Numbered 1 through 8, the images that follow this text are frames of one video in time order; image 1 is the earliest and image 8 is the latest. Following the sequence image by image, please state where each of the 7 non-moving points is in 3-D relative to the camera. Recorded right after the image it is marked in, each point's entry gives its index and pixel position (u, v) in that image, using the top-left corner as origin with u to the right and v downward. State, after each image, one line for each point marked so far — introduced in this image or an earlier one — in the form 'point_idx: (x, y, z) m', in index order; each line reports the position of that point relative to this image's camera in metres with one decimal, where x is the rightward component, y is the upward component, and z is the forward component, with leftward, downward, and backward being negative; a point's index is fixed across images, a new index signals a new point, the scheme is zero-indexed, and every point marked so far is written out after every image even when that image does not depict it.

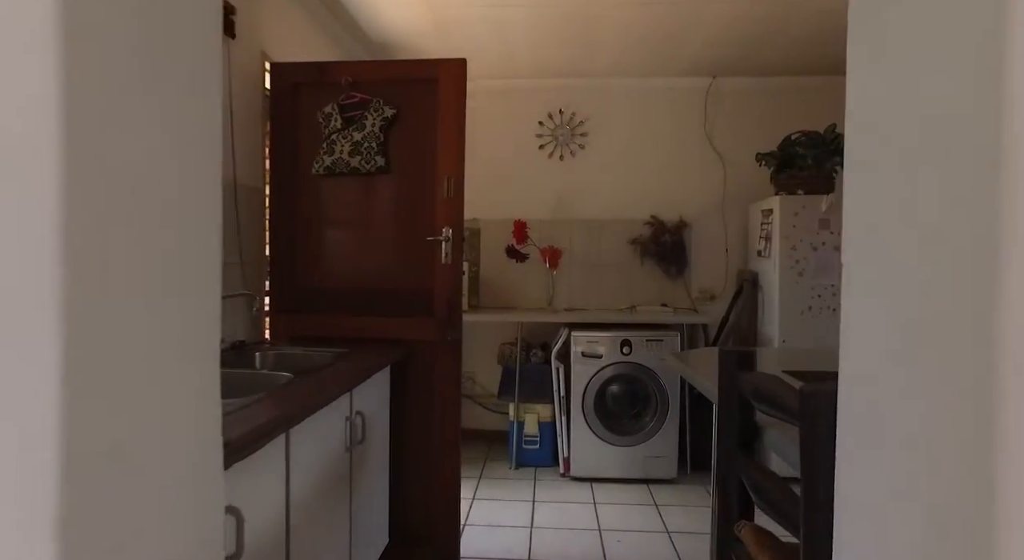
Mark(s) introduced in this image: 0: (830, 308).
0: (+1.7, -0.1, +3.2) m
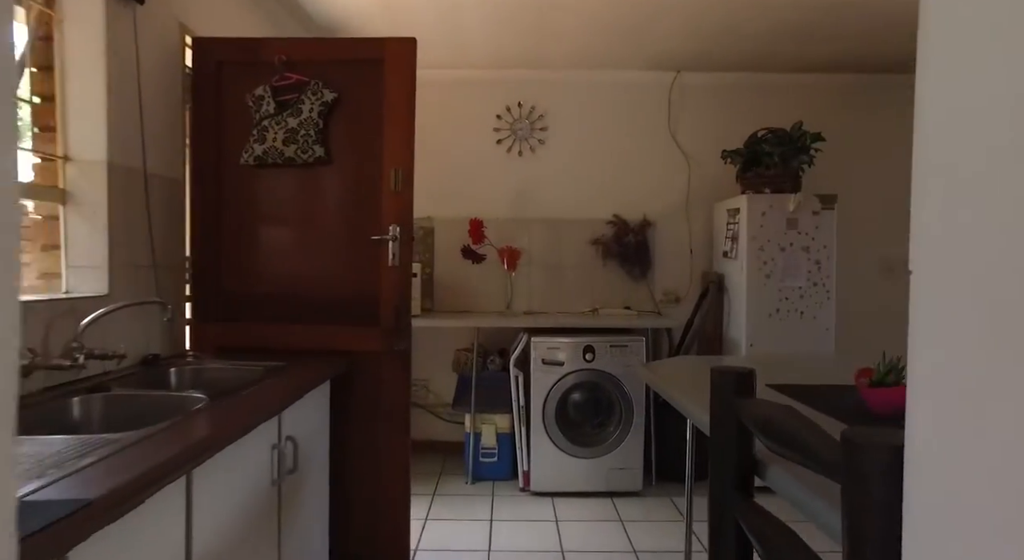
0: (+1.5, -0.2, +3.1) m
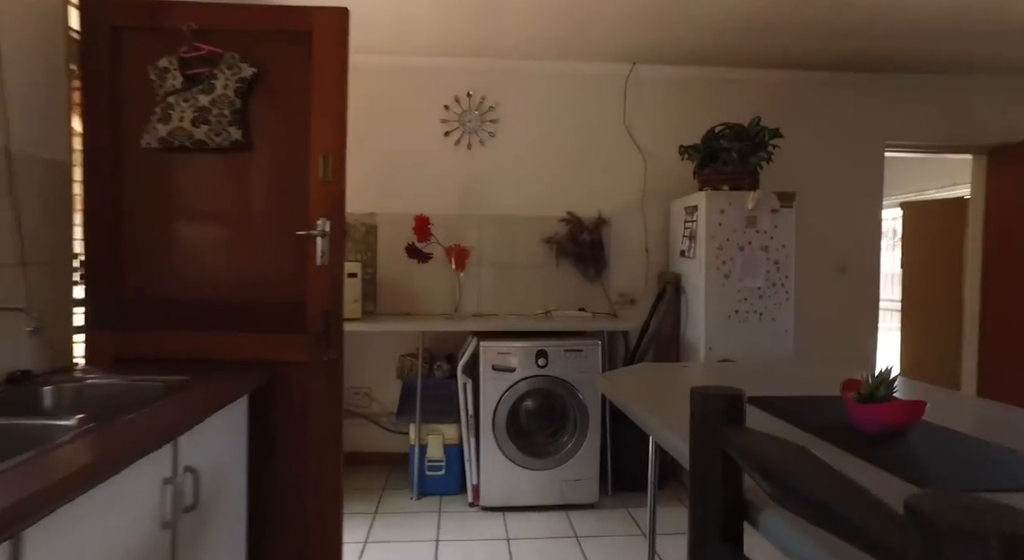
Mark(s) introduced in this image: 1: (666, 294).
0: (+1.2, -0.2, +3.0) m
1: (+0.8, -0.1, +3.3) m
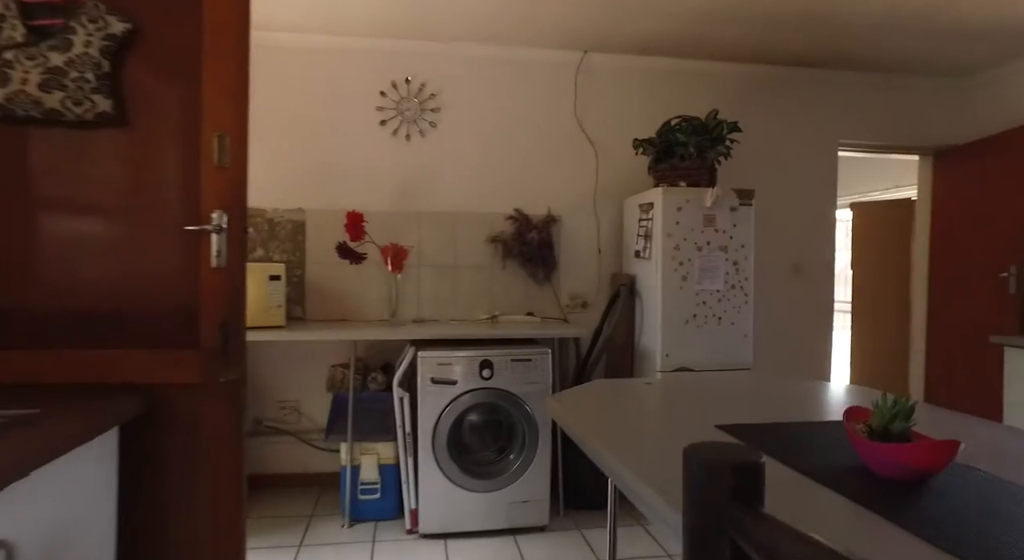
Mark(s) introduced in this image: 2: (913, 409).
0: (+1.0, -0.2, +2.8) m
1: (+0.6, -0.1, +3.1) m
2: (+0.6, -0.2, +0.9) m
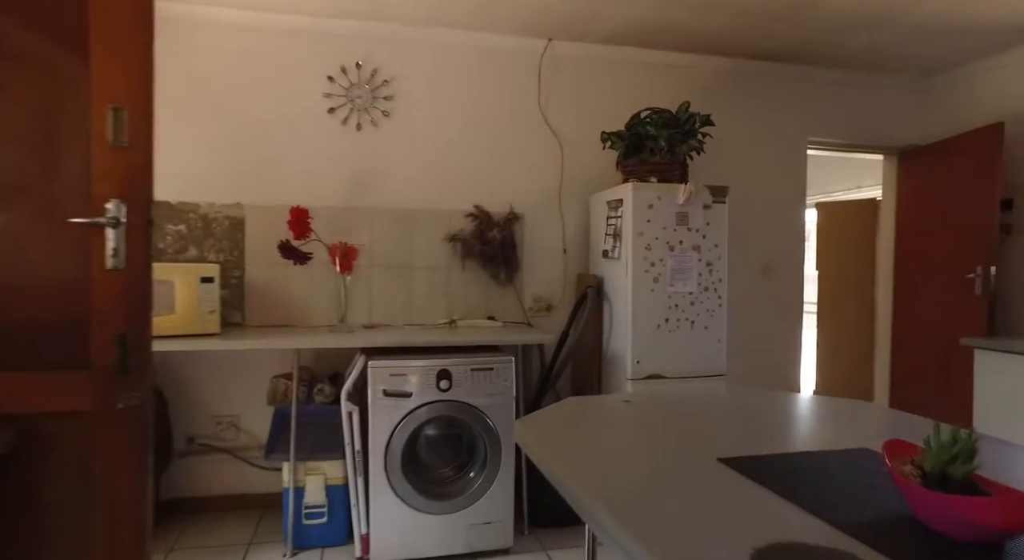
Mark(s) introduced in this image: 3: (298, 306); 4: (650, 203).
0: (+0.8, -0.2, +2.7) m
1: (+0.4, -0.1, +2.9) m
2: (+0.5, -0.2, +0.7) m
3: (-1.0, -0.1, +2.9) m
4: (+0.6, +0.3, +2.6) m
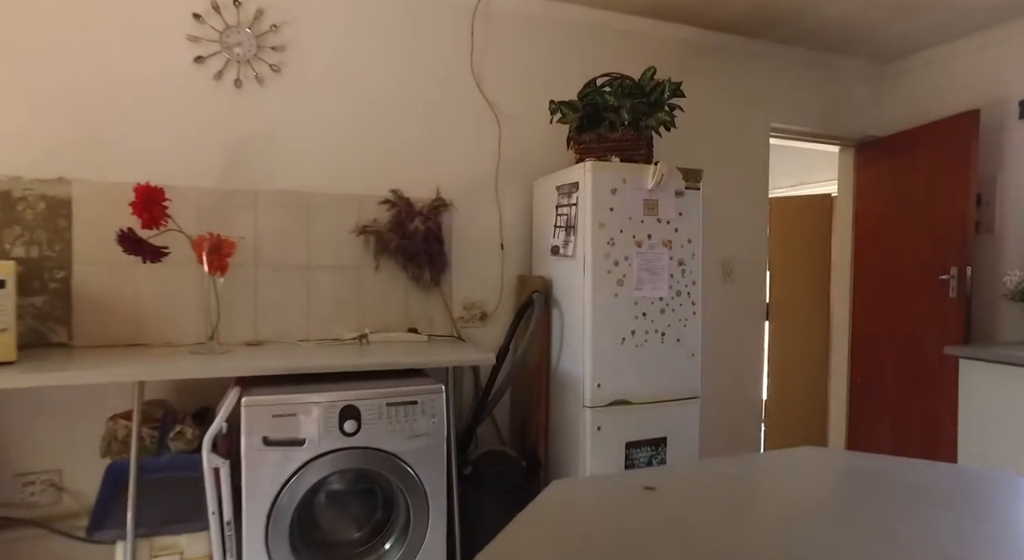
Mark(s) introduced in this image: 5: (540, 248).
0: (+0.5, -0.2, +2.2) m
1: (+0.1, -0.1, +2.4) m
2: (+0.5, -0.2, +0.2) m
3: (-1.3, -0.1, +2.2) m
4: (+0.4, +0.3, +2.1) m
5: (+0.1, +0.1, +2.5) m
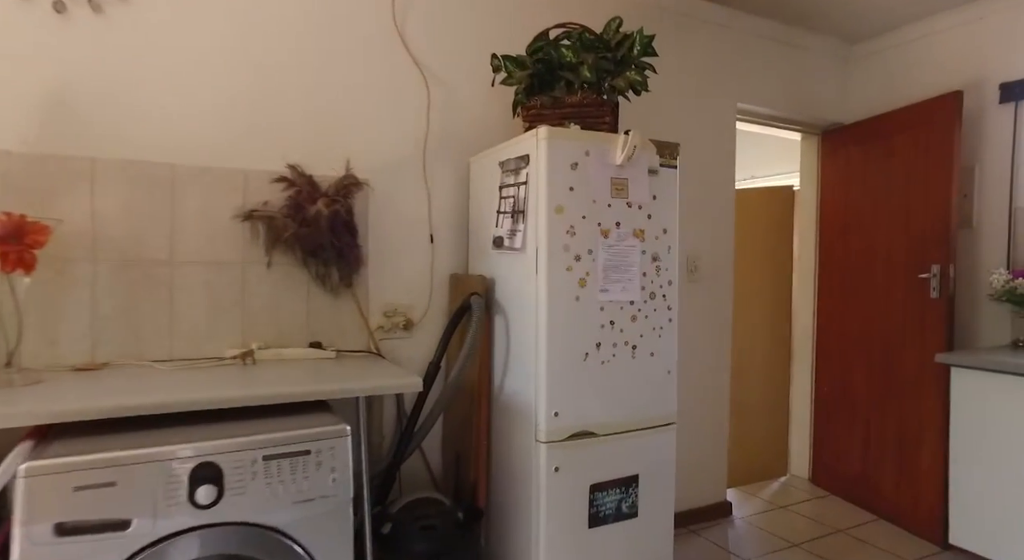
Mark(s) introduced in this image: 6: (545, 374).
0: (+0.3, -0.2, +1.7) m
1: (-0.1, -0.1, +1.9) m
2: (+0.6, -0.2, -0.2) m
3: (-1.5, -0.1, +1.5) m
4: (+0.2, +0.3, +1.6) m
5: (-0.1, +0.1, +2.0) m
6: (+0.1, -0.3, +1.7) m
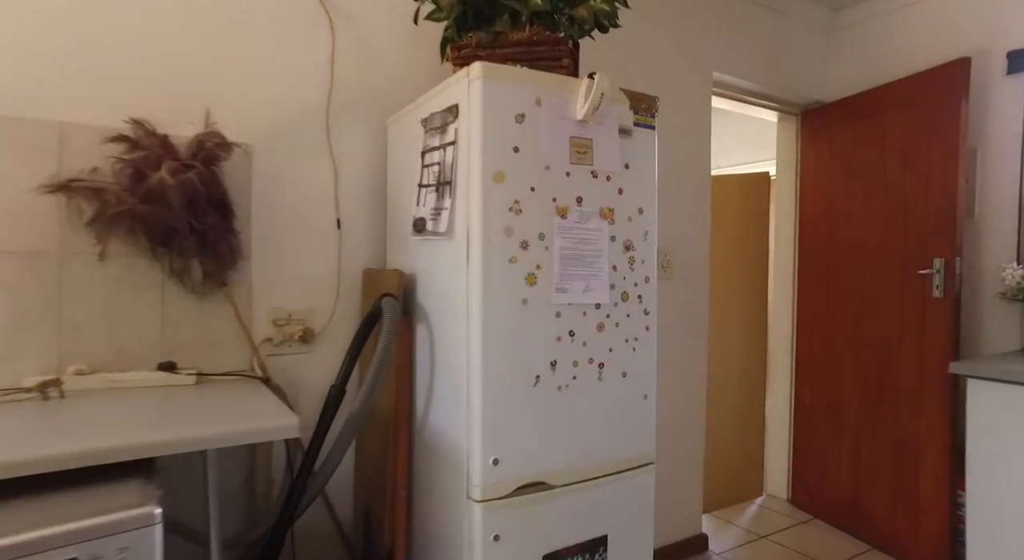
0: (+0.2, -0.2, +1.3) m
1: (-0.3, -0.1, +1.4) m
2: (+0.6, -0.2, -0.7) m
3: (-1.6, -0.1, +0.9) m
4: (0.0, +0.3, +1.2) m
5: (-0.3, +0.1, +1.6) m
6: (-0.1, -0.3, +1.2) m
